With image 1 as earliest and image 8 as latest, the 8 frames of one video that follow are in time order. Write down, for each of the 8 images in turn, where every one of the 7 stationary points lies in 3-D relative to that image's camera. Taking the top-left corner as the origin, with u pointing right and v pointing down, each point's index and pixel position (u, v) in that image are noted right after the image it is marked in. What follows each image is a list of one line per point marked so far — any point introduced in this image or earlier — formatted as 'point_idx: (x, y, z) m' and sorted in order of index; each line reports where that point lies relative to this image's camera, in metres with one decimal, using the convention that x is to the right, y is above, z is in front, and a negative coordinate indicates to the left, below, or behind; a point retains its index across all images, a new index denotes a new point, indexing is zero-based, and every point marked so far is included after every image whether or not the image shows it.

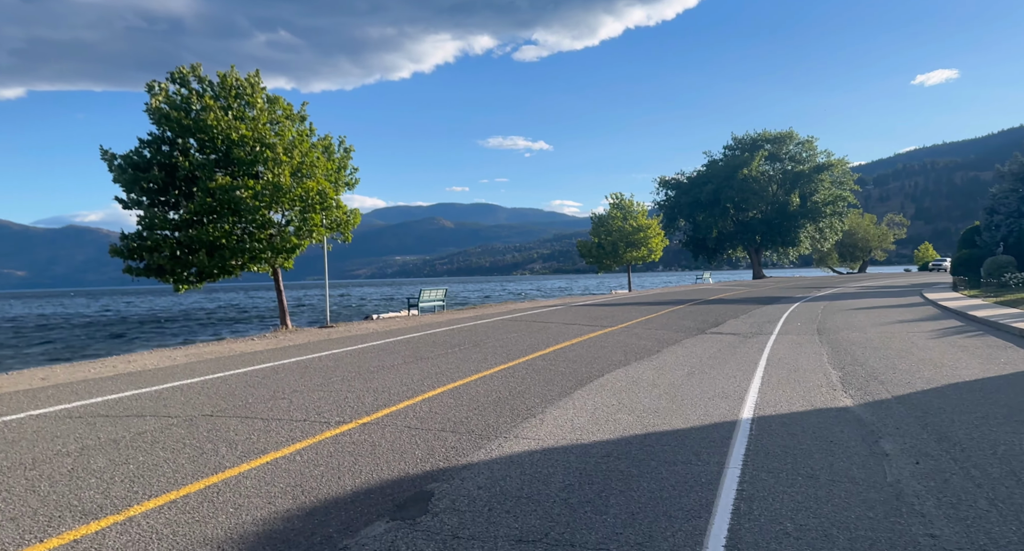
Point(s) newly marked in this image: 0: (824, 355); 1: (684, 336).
0: (+5.1, -1.5, +11.6) m
1: (+4.1, -1.4, +16.6) m
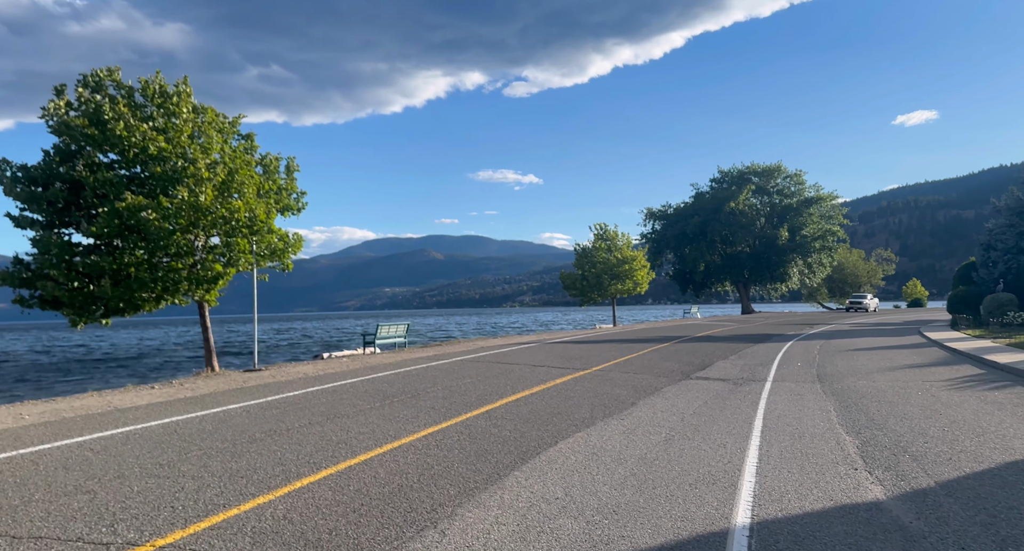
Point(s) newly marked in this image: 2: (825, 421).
0: (+4.4, -2.1, +9.7) m
1: (+3.2, -2.2, +14.7) m
2: (+4.2, -2.1, +9.5) m
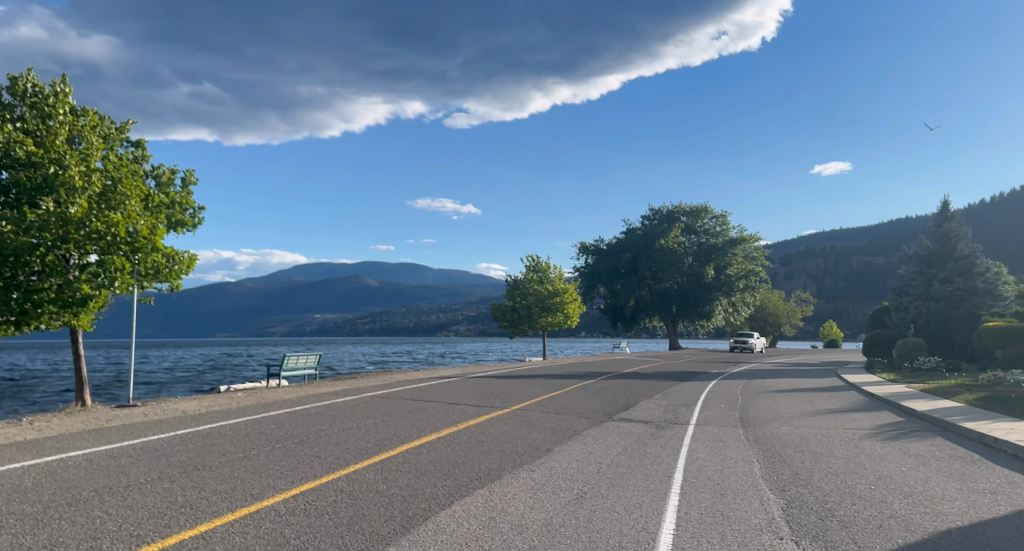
0: (+3.1, -2.7, +9.1) m
1: (+1.5, -2.9, +13.9) m
2: (+3.0, -2.7, +8.8) m
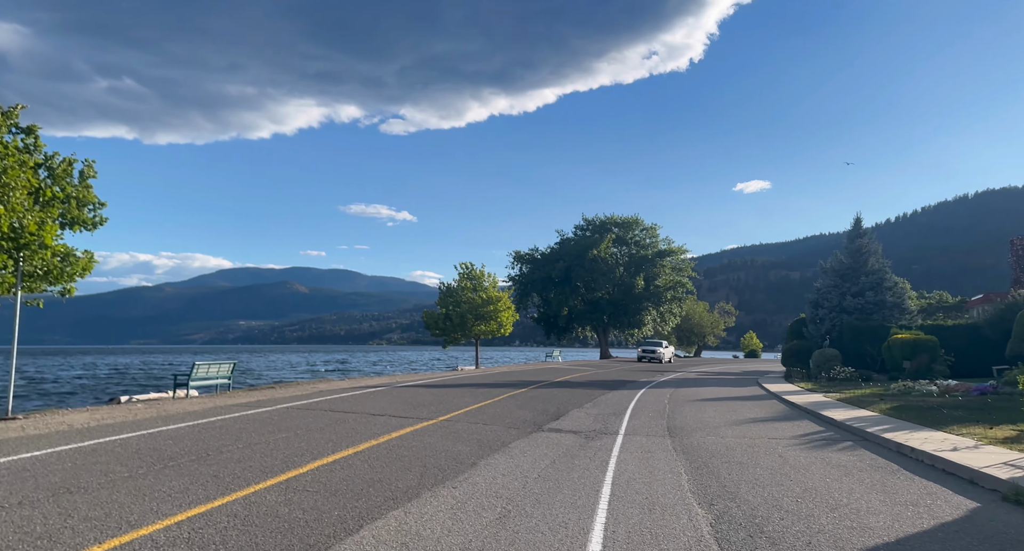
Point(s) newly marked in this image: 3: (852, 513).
0: (+2.1, -2.8, +8.8) m
1: (0.0, -3.1, +13.5) m
2: (+2.0, -2.7, +8.6) m
3: (+3.9, -2.8, +8.1) m
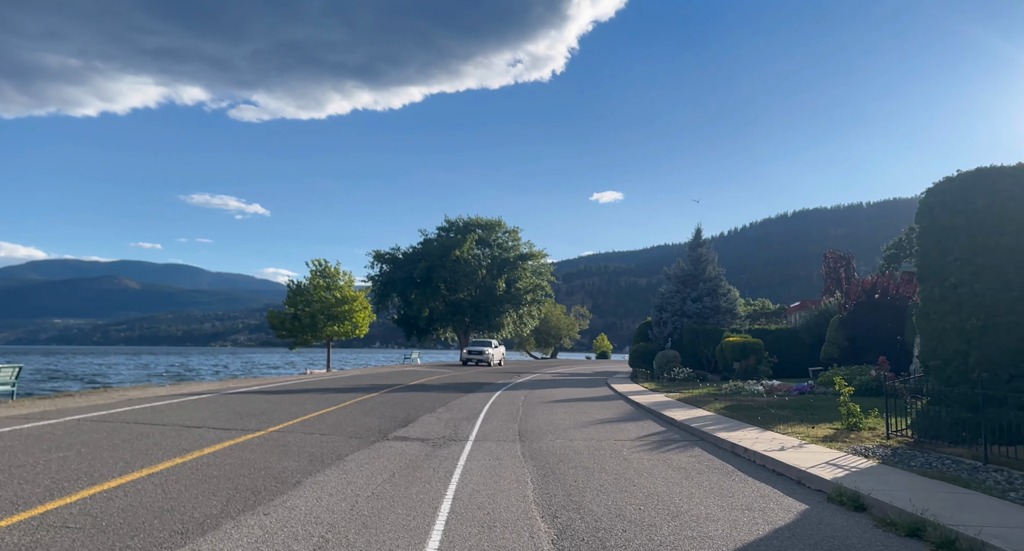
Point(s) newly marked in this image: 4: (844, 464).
0: (+0.1, -2.8, +8.4) m
1: (-2.8, -3.0, +12.5) m
2: (+0.1, -2.7, +8.1) m
3: (+2.1, -2.8, +8.0) m
4: (+5.0, -2.9, +10.7) m
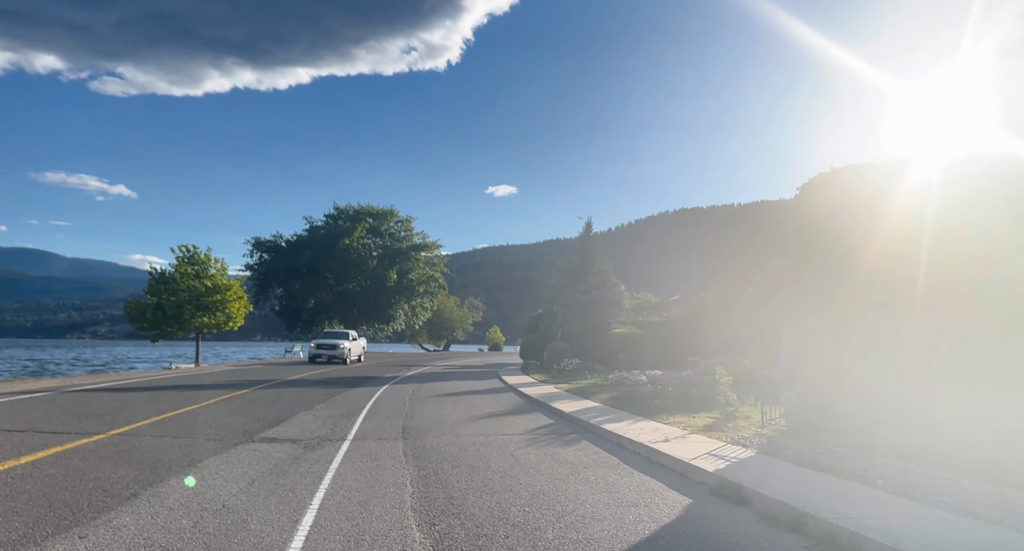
0: (-1.2, -2.6, +7.7) m
1: (-4.8, -2.8, +11.3) m
2: (-1.2, -2.6, +7.4) m
3: (+0.7, -2.7, +7.6) m
4: (+3.2, -2.7, +10.7) m
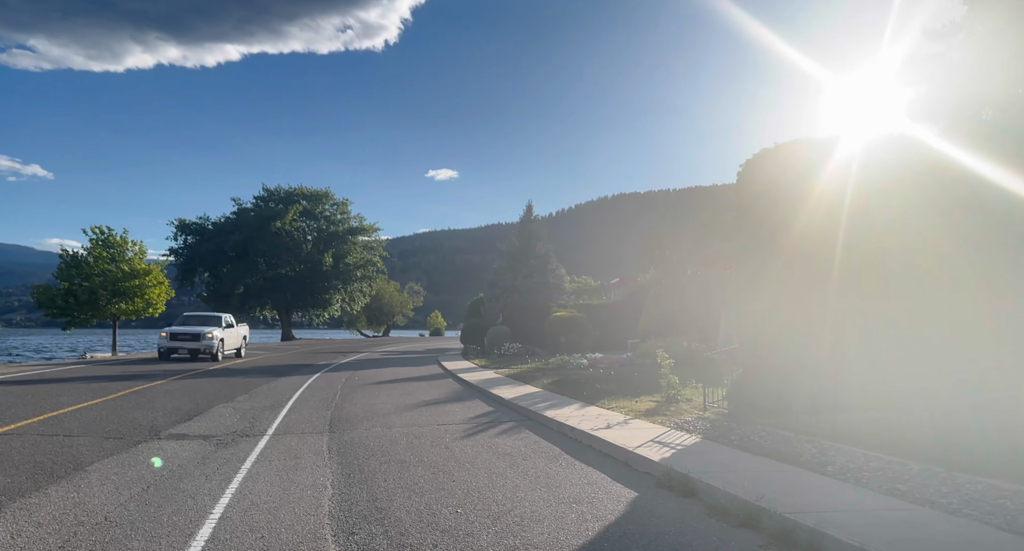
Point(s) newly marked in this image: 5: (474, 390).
0: (-1.9, -2.4, +6.7) m
1: (-5.8, -2.5, +10.1) m
2: (-1.9, -2.4, +6.5) m
3: (0.0, -2.4, +6.9) m
4: (+2.3, -2.4, +10.1) m
5: (-1.1, -3.2, +19.7) m
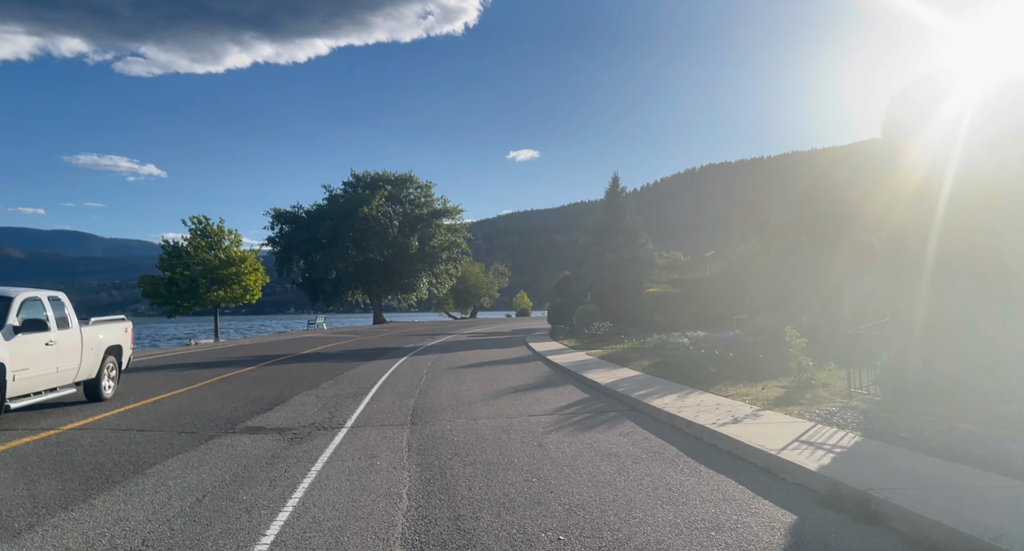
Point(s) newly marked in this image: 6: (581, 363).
0: (-1.0, -2.1, +5.3) m
1: (-4.4, -2.3, +9.1) m
2: (-1.0, -2.1, +5.1) m
3: (+0.9, -2.1, +5.3) m
4: (+3.6, -1.9, +8.2) m
5: (+1.4, -2.5, +18.1) m
6: (+2.0, -2.5, +19.8) m
